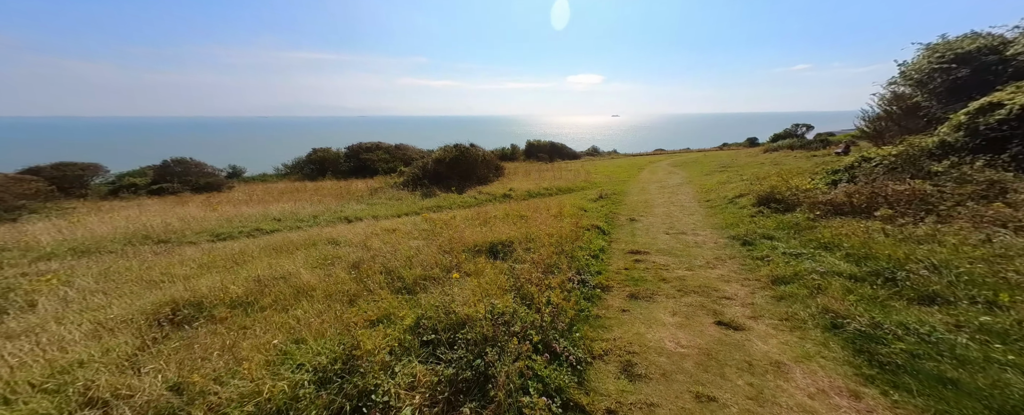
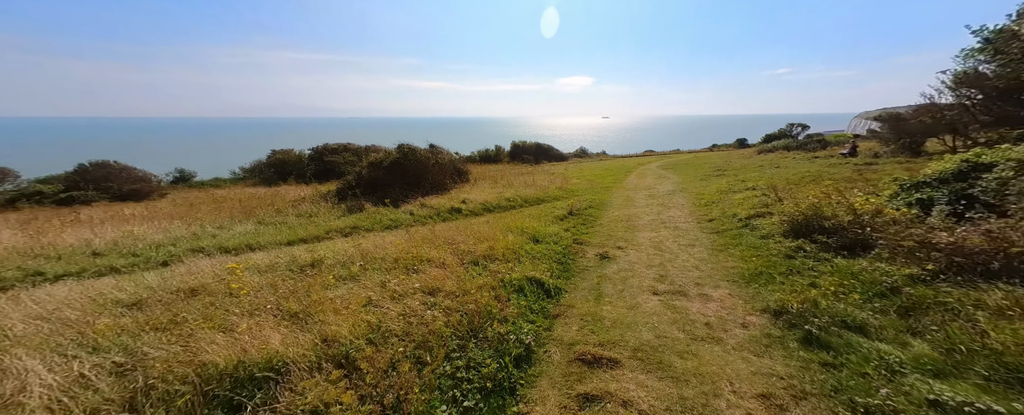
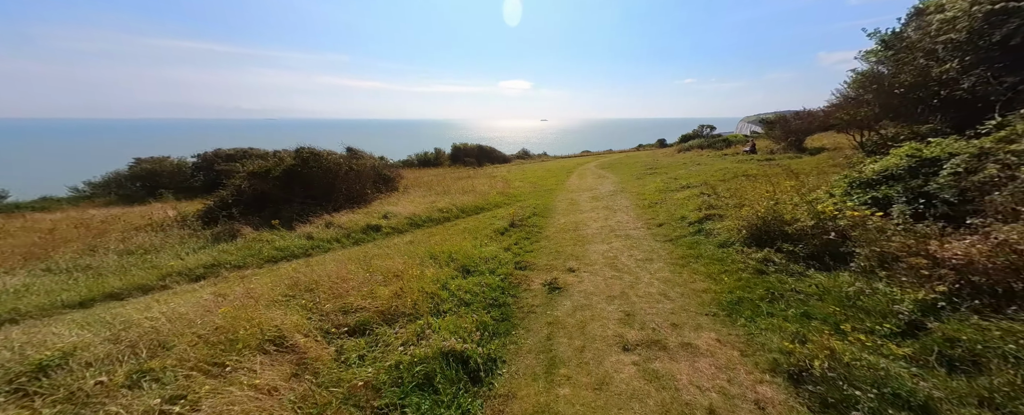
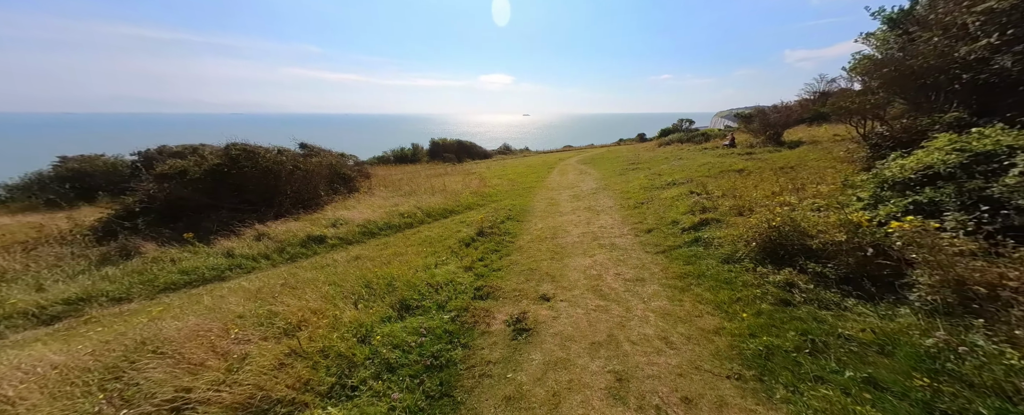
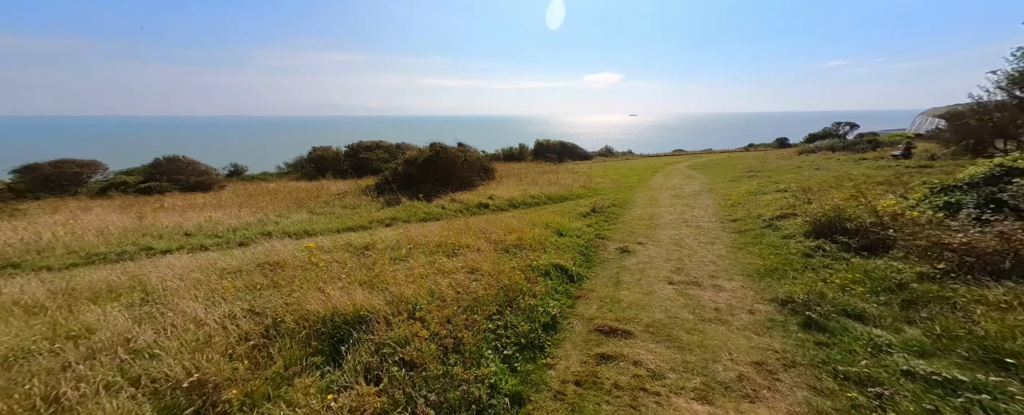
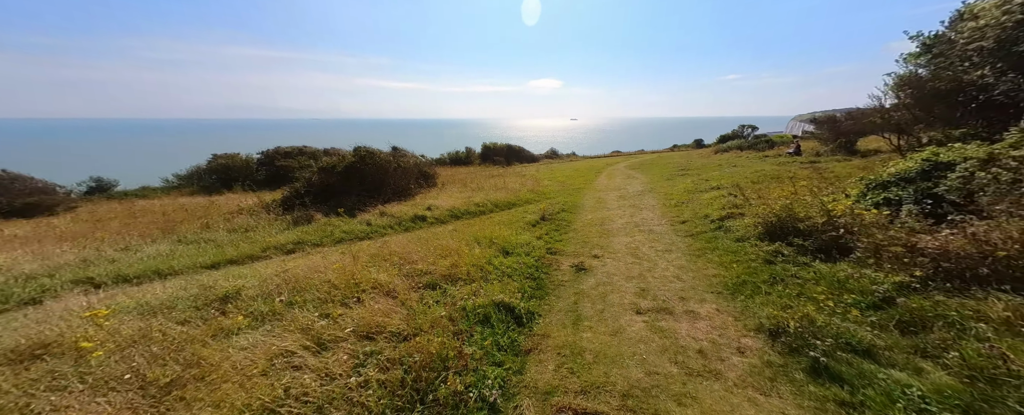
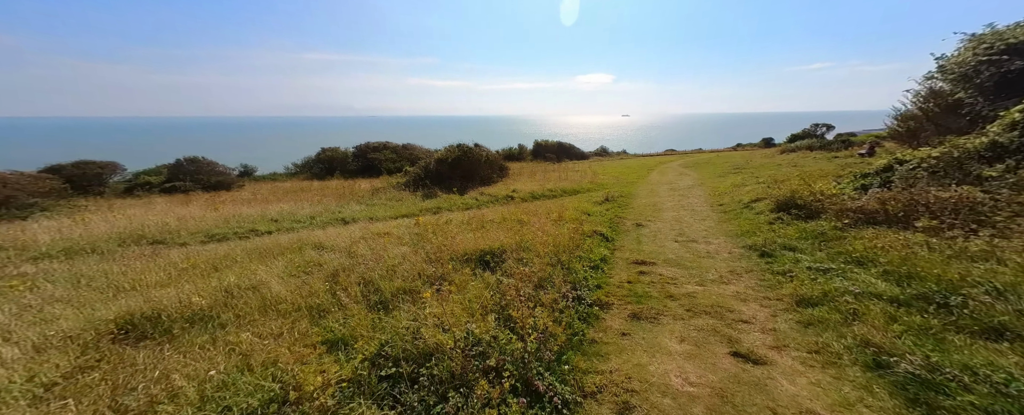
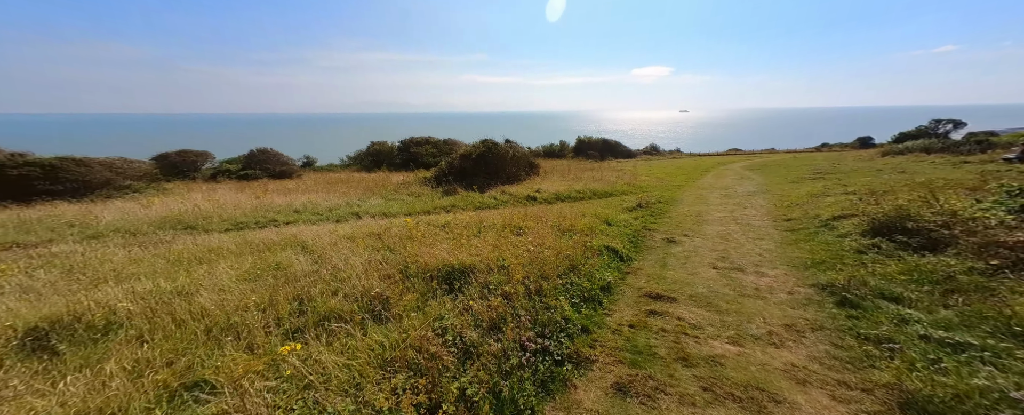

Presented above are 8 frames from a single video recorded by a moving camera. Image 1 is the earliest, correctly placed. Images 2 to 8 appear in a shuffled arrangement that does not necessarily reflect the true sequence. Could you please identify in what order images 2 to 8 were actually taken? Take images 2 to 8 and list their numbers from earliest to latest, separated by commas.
7, 8, 5, 2, 6, 3, 4
